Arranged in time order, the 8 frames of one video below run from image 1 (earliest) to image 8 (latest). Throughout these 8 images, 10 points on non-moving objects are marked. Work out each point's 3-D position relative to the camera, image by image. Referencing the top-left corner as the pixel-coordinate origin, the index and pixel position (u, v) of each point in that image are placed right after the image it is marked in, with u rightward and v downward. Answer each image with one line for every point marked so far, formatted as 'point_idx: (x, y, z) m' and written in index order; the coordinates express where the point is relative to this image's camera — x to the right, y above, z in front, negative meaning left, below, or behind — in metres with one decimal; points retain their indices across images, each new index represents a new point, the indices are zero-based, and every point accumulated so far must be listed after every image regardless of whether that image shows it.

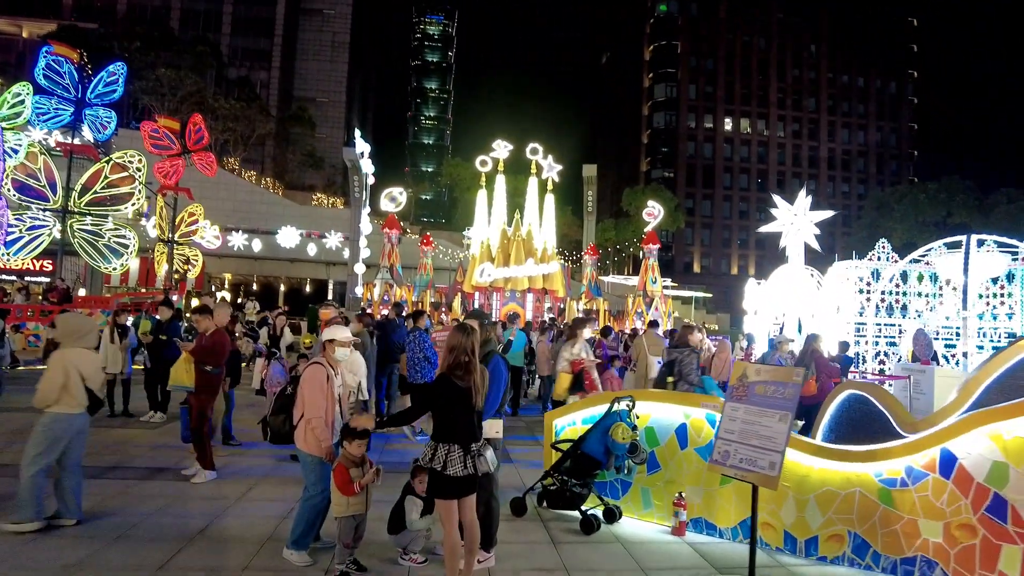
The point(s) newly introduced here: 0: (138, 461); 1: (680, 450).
0: (-3.8, -1.8, +6.7) m
1: (+1.4, -1.3, +5.4) m
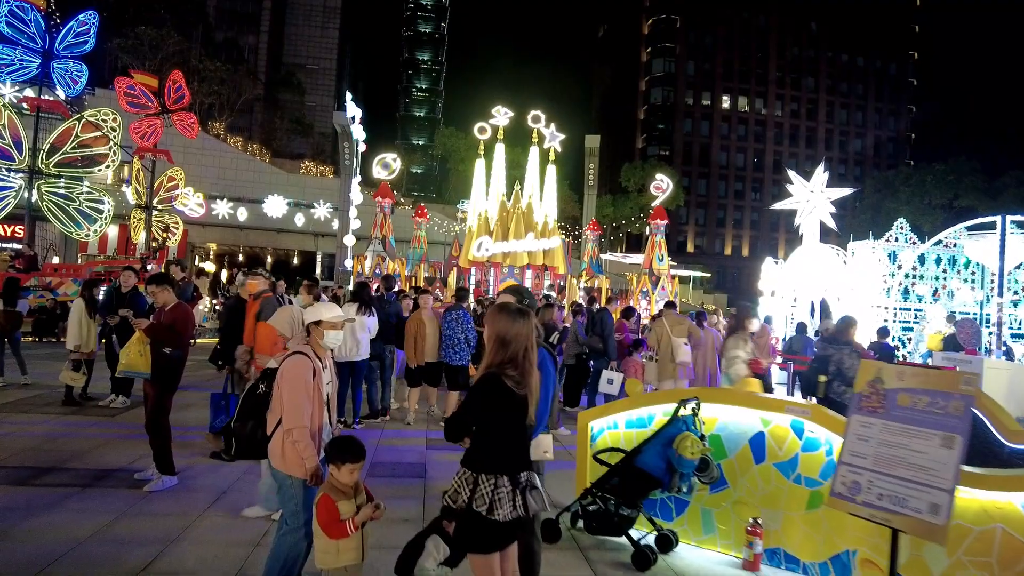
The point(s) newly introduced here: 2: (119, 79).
0: (-3.7, -1.5, +5.6) m
1: (+1.6, -1.2, +4.4) m
2: (-11.7, +6.2, +19.5) m
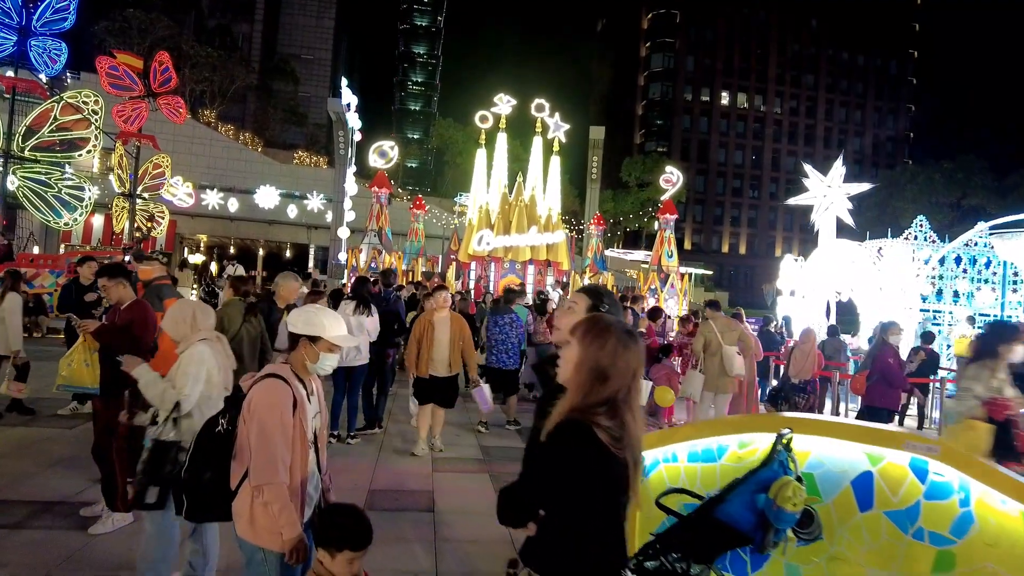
0: (-3.5, -1.4, +4.6) m
1: (+1.8, -1.2, +3.4) m
2: (-11.6, +6.5, +18.4) m
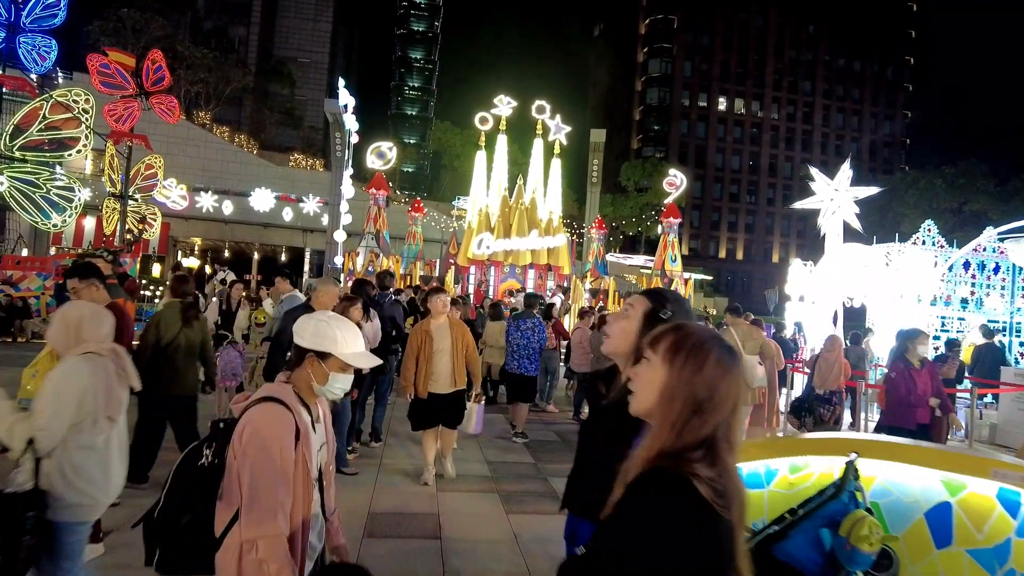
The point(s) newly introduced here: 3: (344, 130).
0: (-3.4, -1.4, +4.1) m
1: (+1.9, -1.2, +3.0) m
2: (-11.5, +6.4, +18.0) m
3: (-5.1, +4.7, +19.8) m
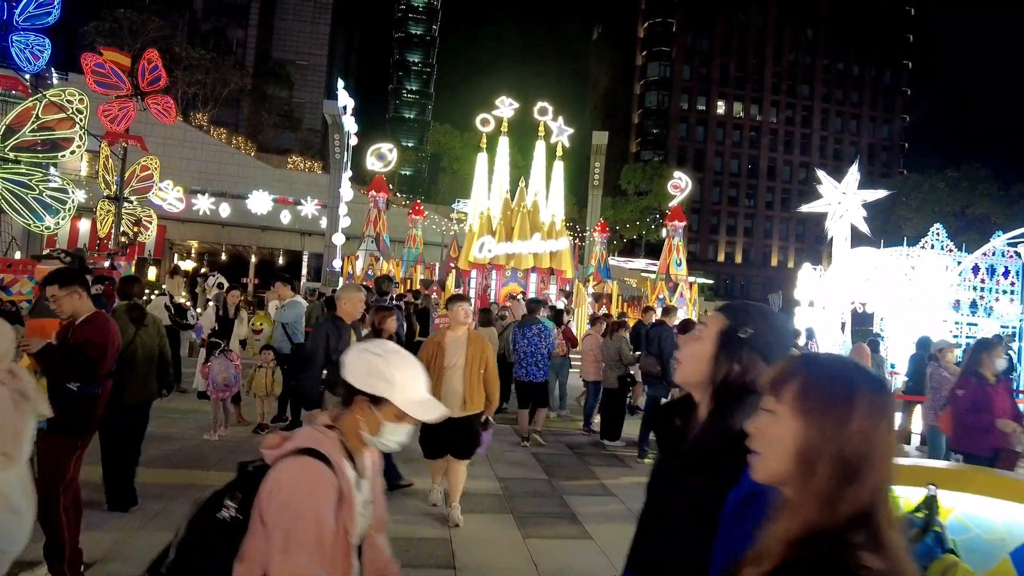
0: (-3.2, -1.5, +3.8) m
1: (+2.1, -1.2, +2.7) m
2: (-11.5, +6.3, +17.6) m
3: (-5.0, +4.6, +19.5) m
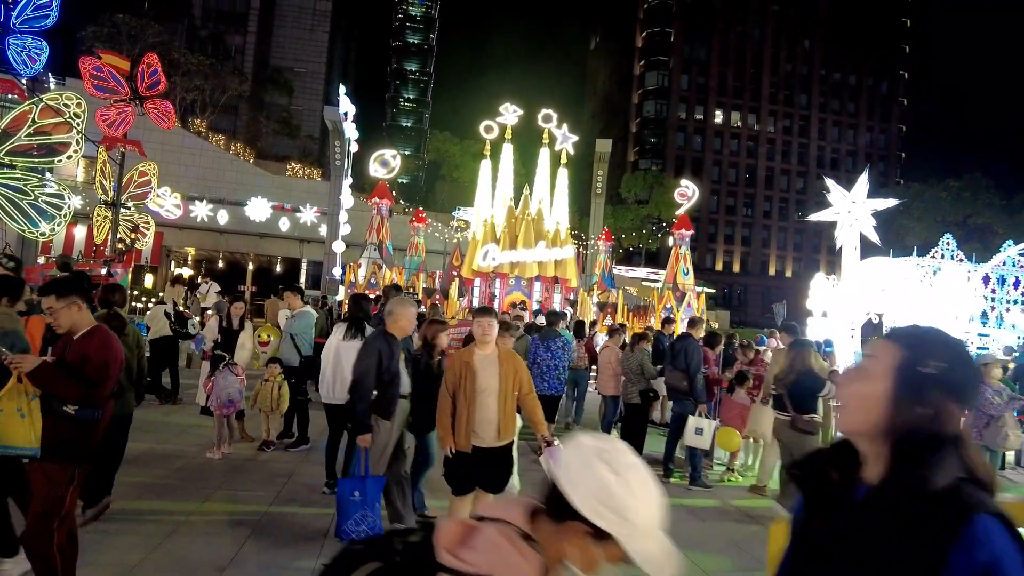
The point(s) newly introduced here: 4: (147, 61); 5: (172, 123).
0: (-3.0, -1.5, +3.4) m
1: (+2.3, -1.3, +2.3) m
2: (-11.3, +6.1, +17.3) m
3: (-4.9, +4.4, +19.2) m
4: (-10.0, +6.2, +18.0) m
5: (-9.8, +4.8, +18.9) m
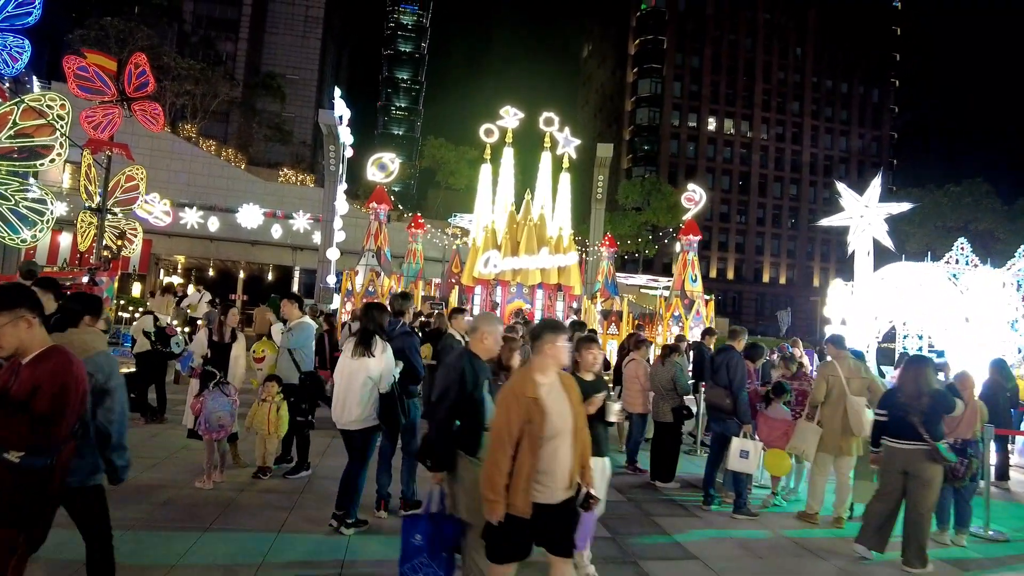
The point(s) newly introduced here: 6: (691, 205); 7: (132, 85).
0: (-2.7, -1.6, +2.7) m
1: (+2.6, -1.3, +1.7) m
2: (-11.2, +5.8, +16.5) m
3: (-4.8, +4.1, +18.5) m
4: (-10.0, +6.0, +17.3) m
5: (-9.7, +4.5, +18.2) m
6: (+5.2, +2.4, +19.0) m
7: (-9.9, +5.3, +17.1) m
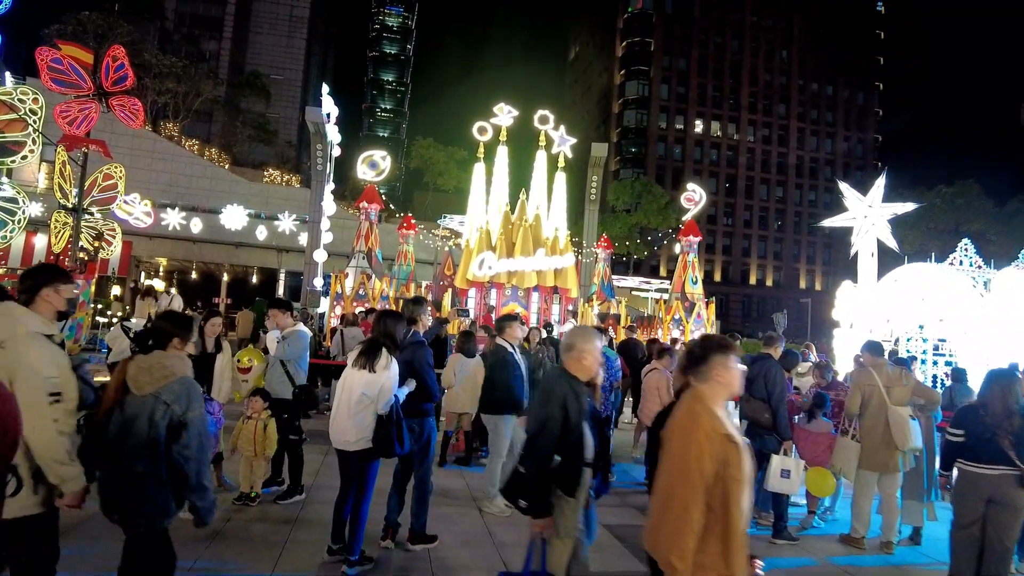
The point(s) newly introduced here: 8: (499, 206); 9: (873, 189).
0: (-2.5, -1.6, +2.0) m
1: (+2.8, -1.3, +1.1) m
2: (-11.3, +5.7, +15.7) m
3: (-4.9, +4.1, +17.8) m
4: (-10.1, +5.9, +16.5) m
5: (-9.8, +4.4, +17.4) m
6: (+5.1, +2.3, +18.5) m
7: (-10.0, +5.2, +16.3) m
8: (-0.4, +2.5, +20.0) m
9: (+9.5, +2.6, +17.2) m
